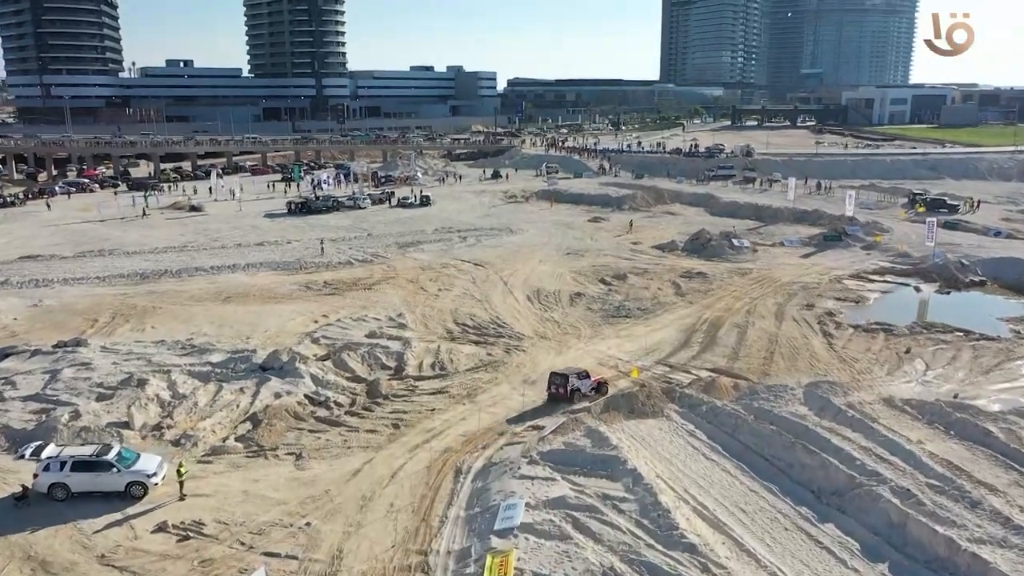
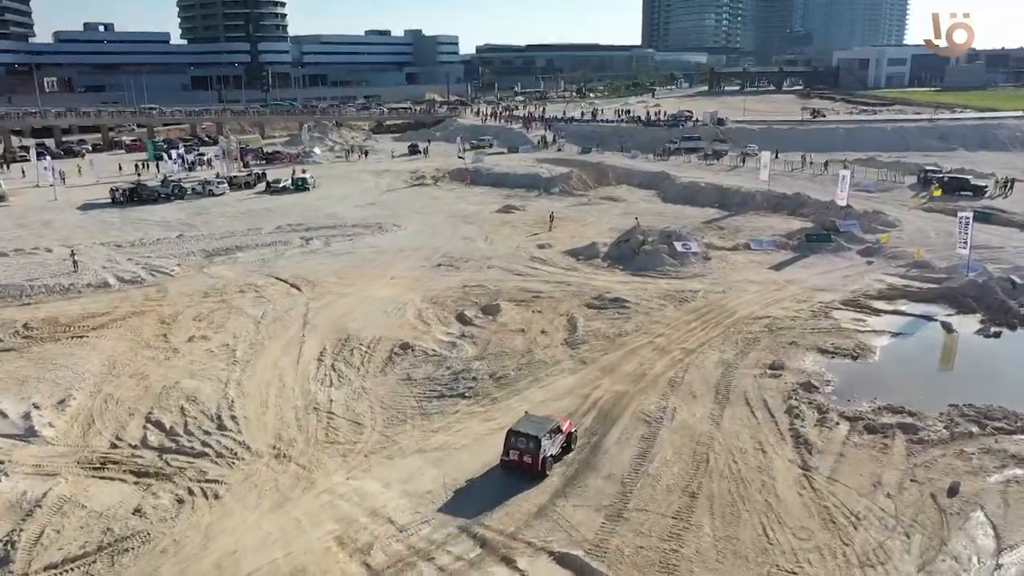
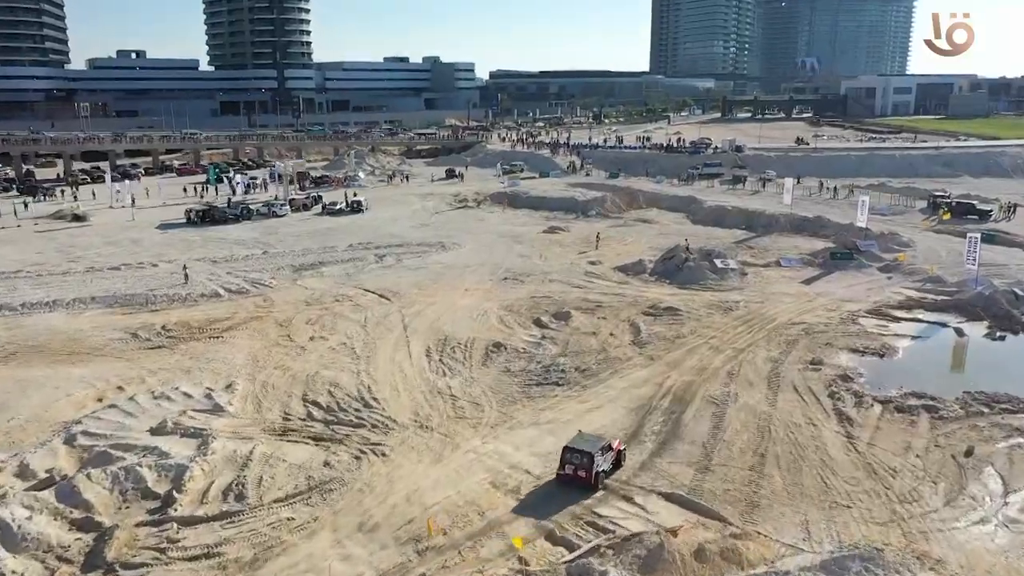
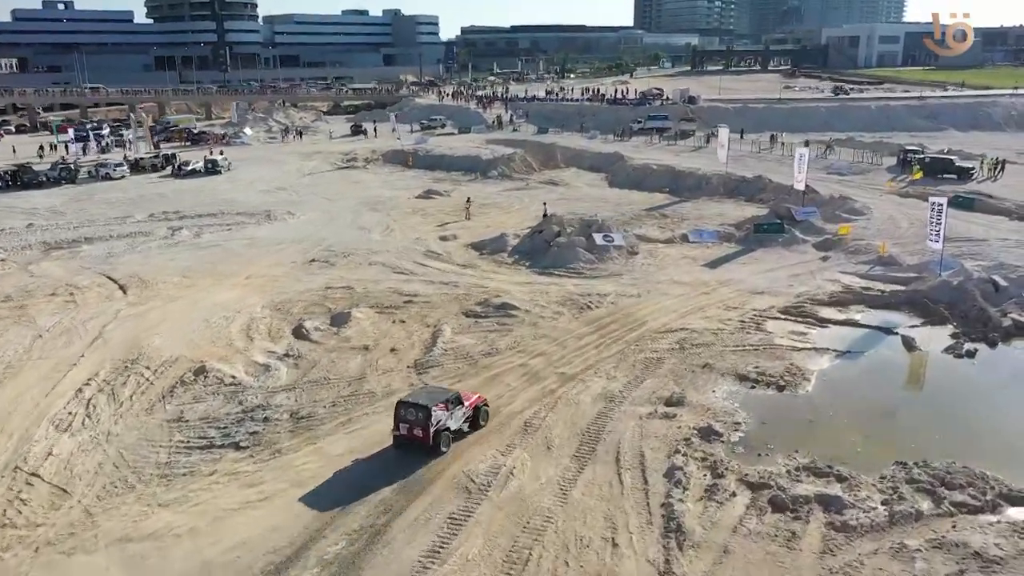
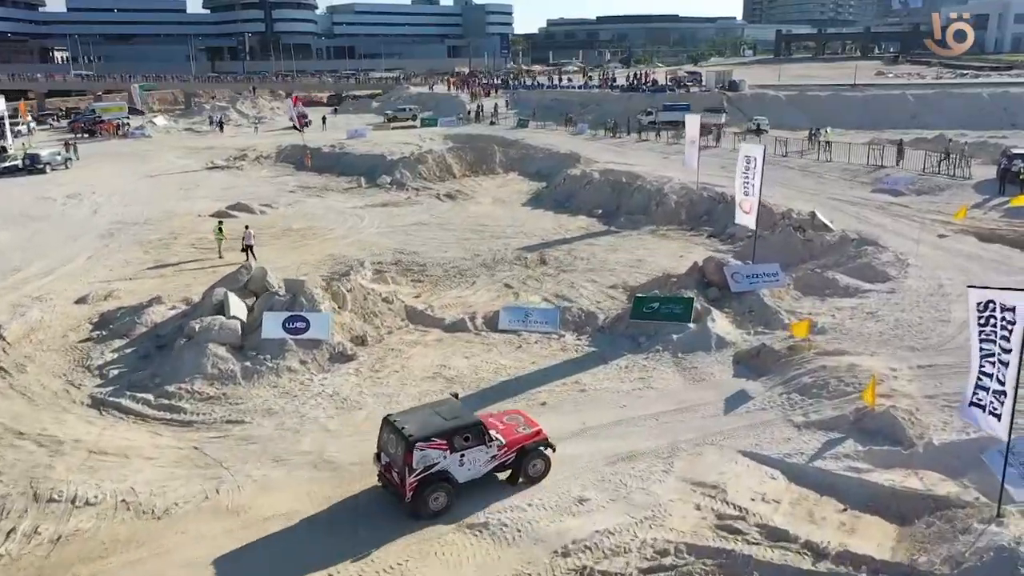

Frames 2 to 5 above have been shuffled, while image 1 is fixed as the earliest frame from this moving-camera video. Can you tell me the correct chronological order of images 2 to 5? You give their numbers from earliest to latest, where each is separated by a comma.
3, 2, 4, 5
